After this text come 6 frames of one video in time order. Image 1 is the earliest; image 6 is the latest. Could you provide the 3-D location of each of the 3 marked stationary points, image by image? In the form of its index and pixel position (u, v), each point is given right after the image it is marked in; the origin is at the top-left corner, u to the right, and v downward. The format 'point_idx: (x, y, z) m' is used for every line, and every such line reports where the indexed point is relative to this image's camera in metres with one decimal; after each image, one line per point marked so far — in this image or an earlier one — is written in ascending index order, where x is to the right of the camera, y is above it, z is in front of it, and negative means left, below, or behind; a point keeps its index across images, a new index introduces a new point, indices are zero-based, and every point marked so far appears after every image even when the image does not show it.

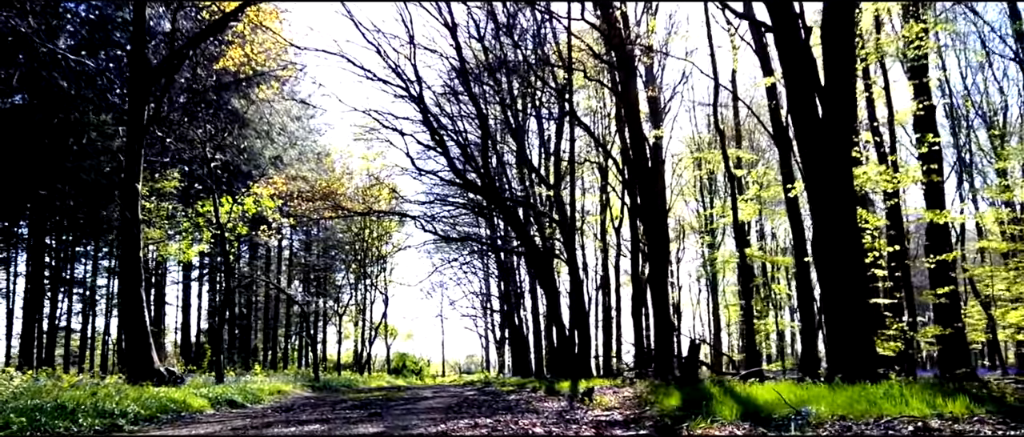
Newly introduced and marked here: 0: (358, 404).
0: (-2.1, -2.5, +10.0) m
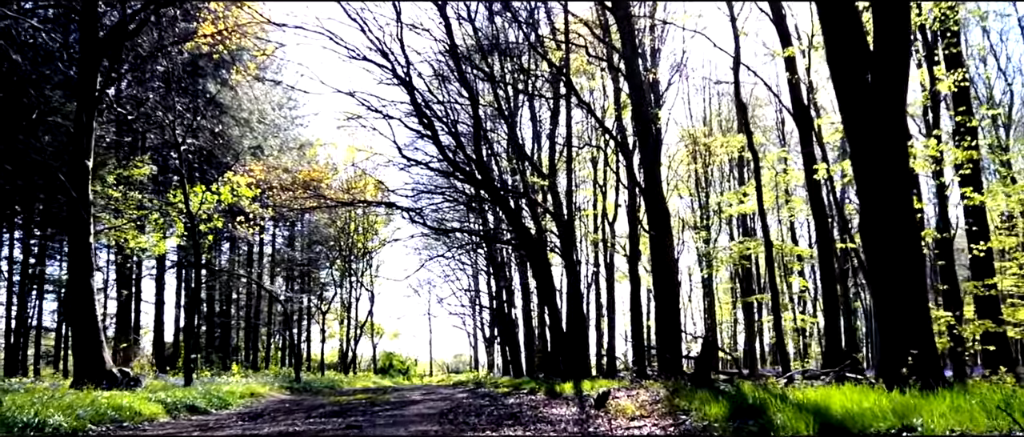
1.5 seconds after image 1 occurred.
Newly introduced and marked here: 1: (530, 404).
0: (-2.1, -2.3, +8.9) m
1: (+0.2, -2.1, +8.3) m
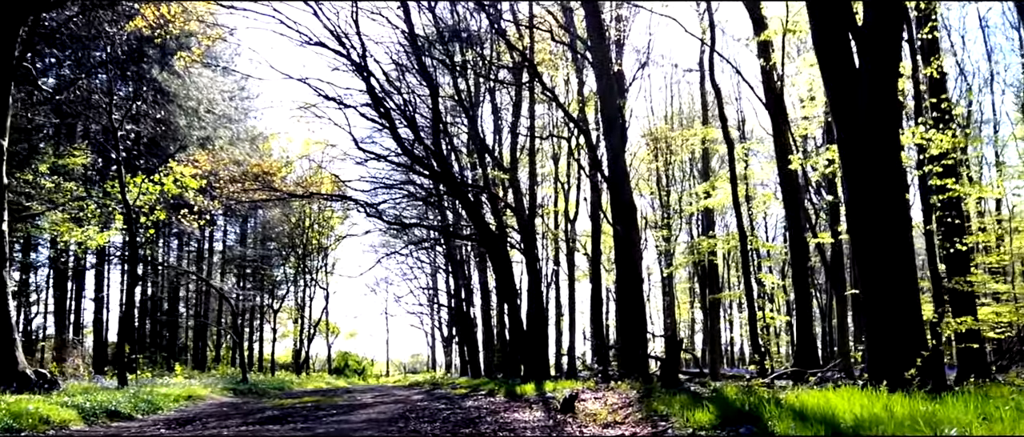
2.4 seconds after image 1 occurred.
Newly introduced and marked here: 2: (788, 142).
0: (-2.6, -2.2, +8.1) m
1: (-0.2, -2.0, +7.6) m
2: (+5.1, +1.4, +13.3) m
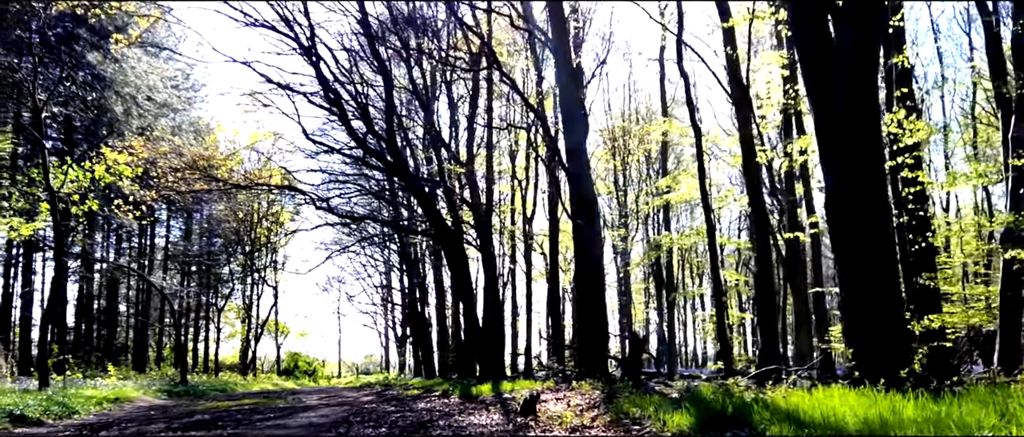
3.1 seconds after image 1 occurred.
0: (-3.1, -2.0, +7.4) m
1: (-0.7, -1.9, +7.1) m
2: (+4.3, +1.5, +13.0) m
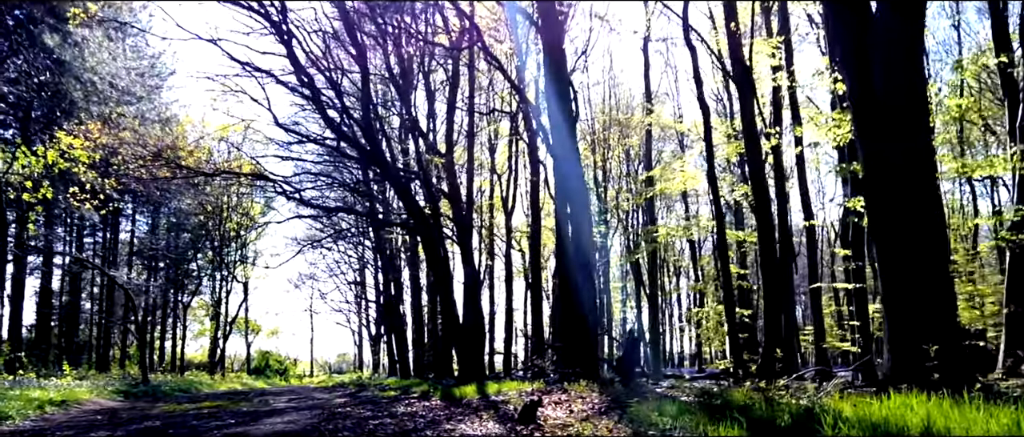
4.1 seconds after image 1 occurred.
0: (-3.2, -1.9, +6.6) m
1: (-0.7, -1.7, +6.3) m
2: (+4.1, +1.6, +12.4) m
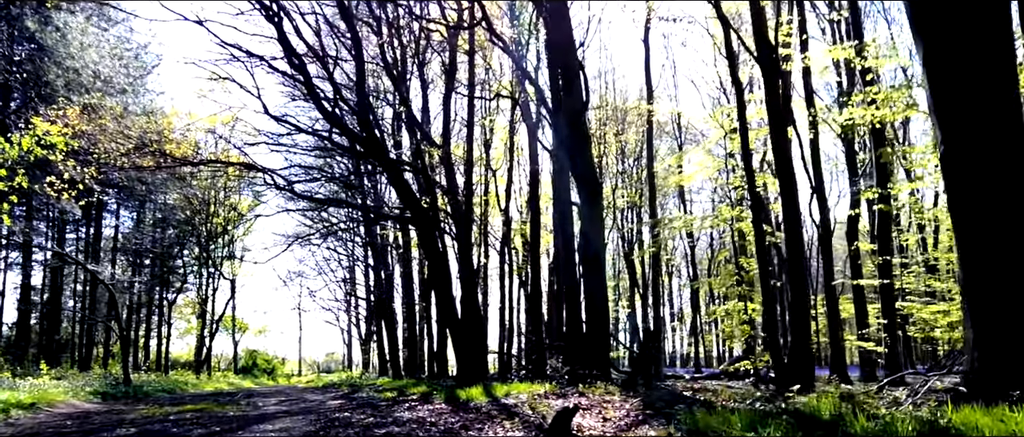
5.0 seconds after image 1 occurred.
0: (-3.0, -1.7, +5.9) m
1: (-0.6, -1.6, +5.7) m
2: (+4.1, +1.7, +11.8) m
